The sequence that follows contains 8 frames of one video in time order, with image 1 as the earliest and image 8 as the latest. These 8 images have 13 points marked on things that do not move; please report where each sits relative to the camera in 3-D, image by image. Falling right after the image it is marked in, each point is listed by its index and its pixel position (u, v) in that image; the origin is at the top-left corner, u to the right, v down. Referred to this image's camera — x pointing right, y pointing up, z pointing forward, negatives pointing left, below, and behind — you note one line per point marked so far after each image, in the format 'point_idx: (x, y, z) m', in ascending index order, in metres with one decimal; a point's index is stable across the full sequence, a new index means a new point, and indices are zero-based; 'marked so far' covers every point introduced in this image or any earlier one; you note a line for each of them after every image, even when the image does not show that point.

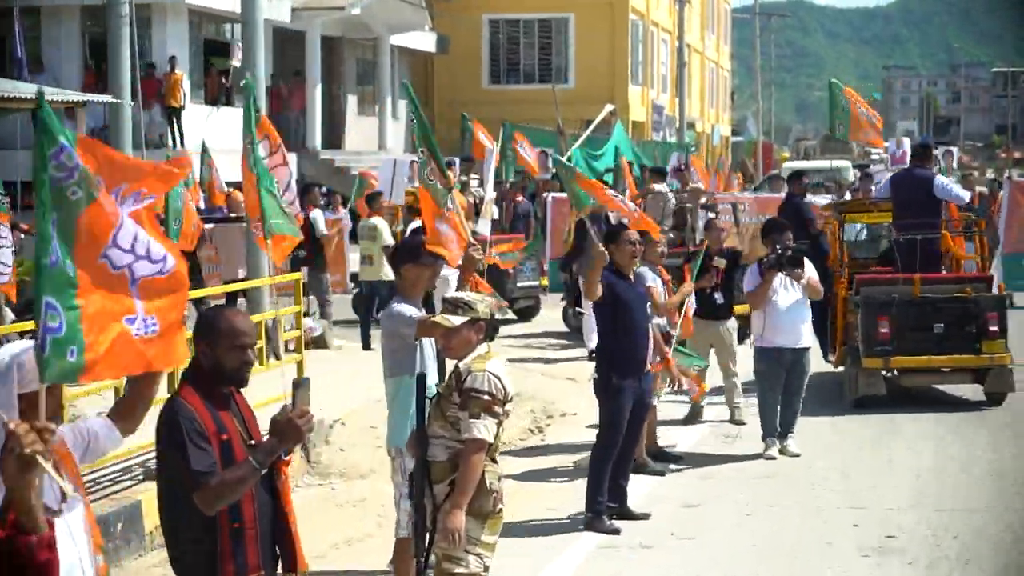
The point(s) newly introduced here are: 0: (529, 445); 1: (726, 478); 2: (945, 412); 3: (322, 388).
0: (+0.1, -1.3, +10.7) m
1: (+1.5, -1.3, +9.5) m
2: (+3.8, -1.0, +11.6) m
3: (-1.6, -0.8, +11.1) m
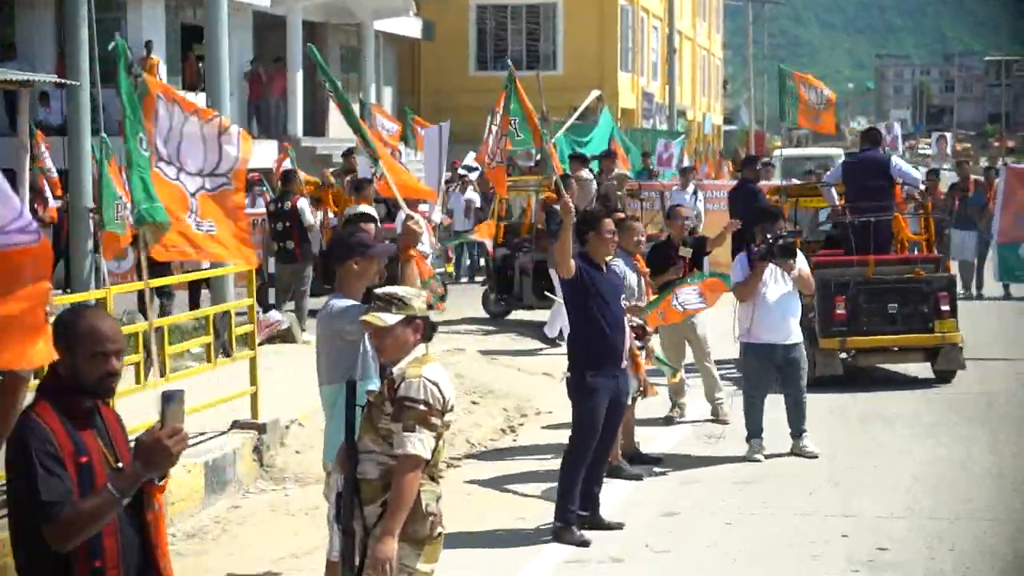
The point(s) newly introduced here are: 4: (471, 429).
0: (-0.1, -1.2, +10.2) m
1: (+1.3, -1.3, +8.9) m
2: (+3.5, -1.0, +11.1) m
3: (-1.8, -0.8, +10.5) m
4: (-0.3, -1.1, +10.3) m
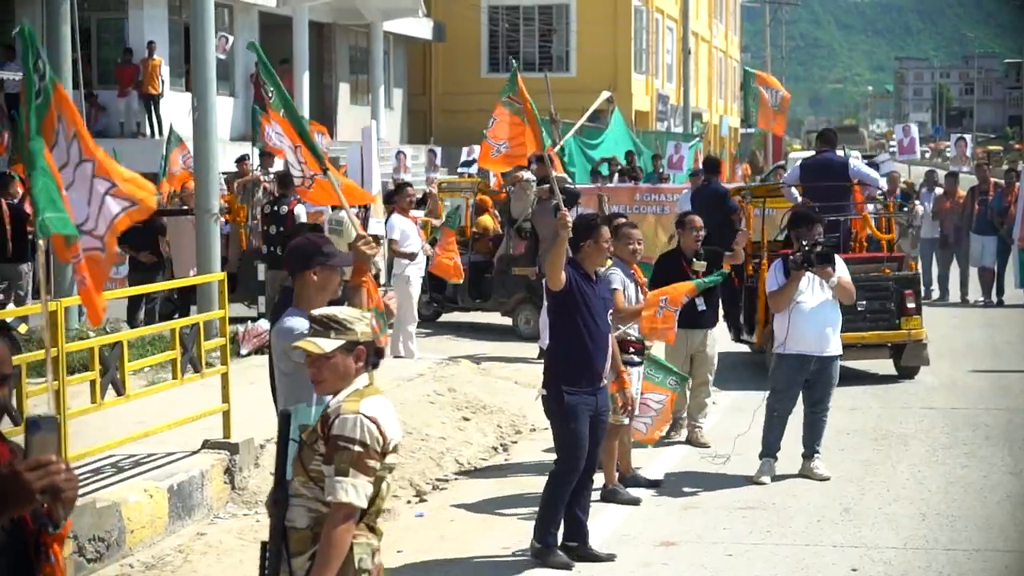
0: (-0.1, -1.3, +9.6) m
1: (+1.2, -1.4, +8.3) m
2: (+3.5, -1.1, +10.5) m
3: (-1.9, -0.8, +10.0) m
4: (-0.4, -1.2, +9.7) m
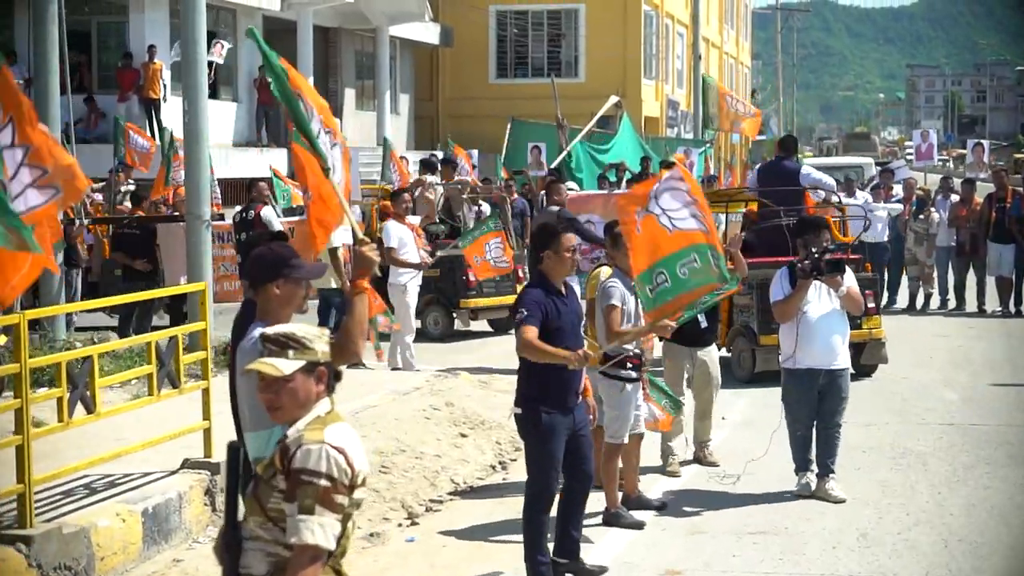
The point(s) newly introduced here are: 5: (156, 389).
0: (-0.2, -1.3, +9.1) m
1: (+1.2, -1.4, +7.9) m
2: (+3.5, -1.1, +10.0) m
3: (-1.9, -0.9, +9.5) m
4: (-0.4, -1.2, +9.3) m
5: (-2.0, -0.6, +7.6) m
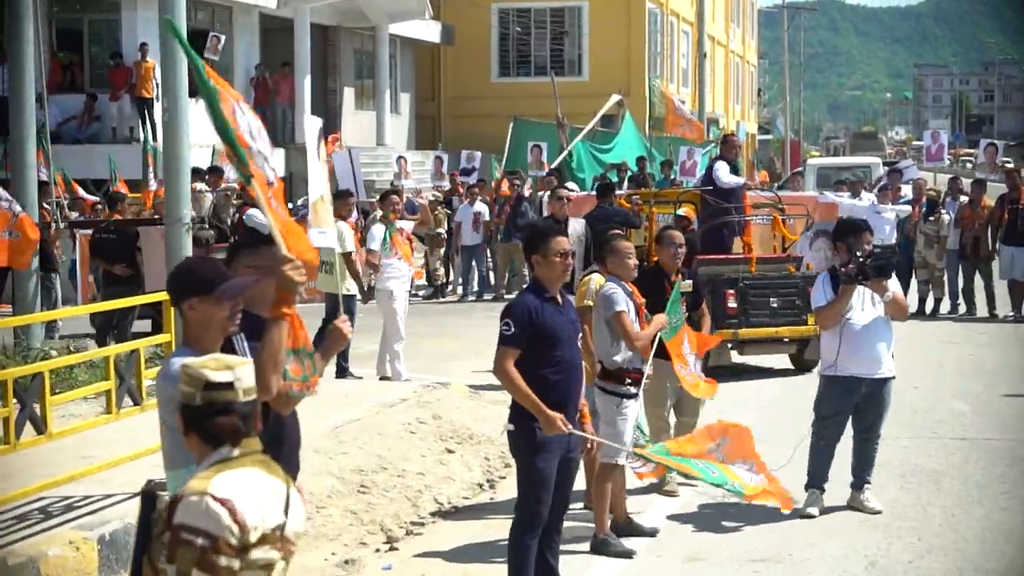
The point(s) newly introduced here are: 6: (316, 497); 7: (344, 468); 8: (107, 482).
0: (-0.2, -1.4, +8.7) m
1: (+1.1, -1.5, +7.4) m
2: (+3.4, -1.2, +9.5) m
3: (-2.0, -1.0, +9.1) m
4: (-0.5, -1.3, +8.8) m
5: (-2.1, -0.6, +7.1) m
6: (-1.2, -1.3, +8.1) m
7: (-1.1, -1.1, +8.6) m
8: (-2.3, -1.1, +7.7) m
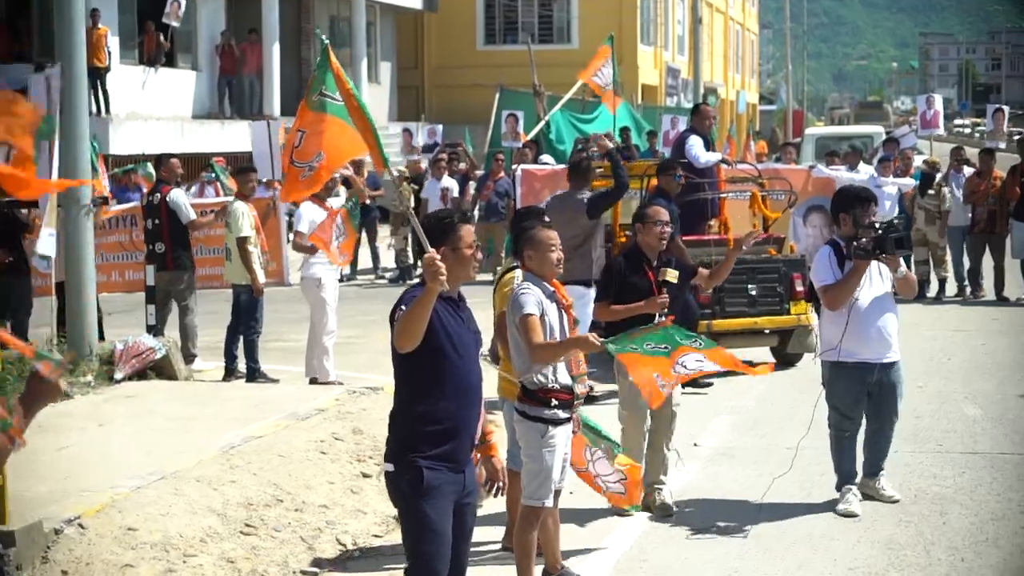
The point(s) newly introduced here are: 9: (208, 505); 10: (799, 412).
0: (-0.7, -1.4, +7.2) m
1: (+0.7, -1.5, +5.9) m
2: (+3.0, -1.1, +8.0) m
3: (-2.4, -0.9, +7.6) m
4: (-0.9, -1.3, +7.3) m
5: (-2.5, -0.6, +5.7) m
6: (-1.6, -1.2, +6.6) m
7: (-1.5, -1.1, +7.1) m
8: (-2.7, -1.1, +6.2) m
9: (-1.6, -1.1, +7.0) m
10: (+2.1, -0.9, +10.1) m
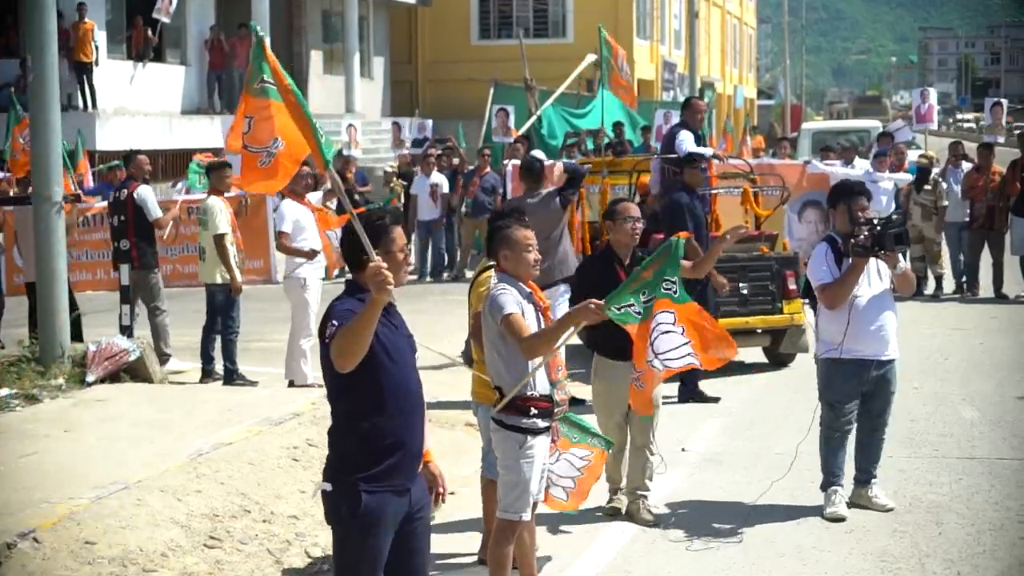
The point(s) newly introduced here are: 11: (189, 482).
0: (-0.8, -1.4, +6.9) m
1: (+0.6, -1.5, +5.6) m
2: (+2.9, -1.1, +7.7) m
3: (-2.5, -1.0, +7.3) m
4: (-1.0, -1.3, +7.1) m
5: (-2.7, -0.7, +5.4) m
6: (-1.7, -1.3, +6.3) m
7: (-1.6, -1.1, +6.8) m
8: (-2.9, -1.1, +5.9) m
9: (-1.7, -1.1, +6.7) m
10: (+2.0, -0.9, +9.8) m
11: (-1.7, -1.0, +7.1) m
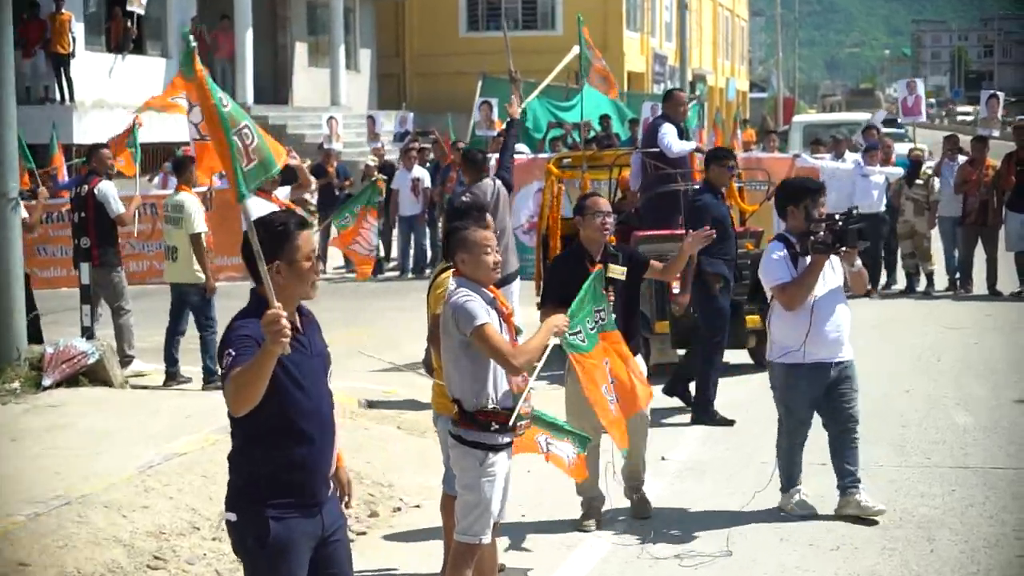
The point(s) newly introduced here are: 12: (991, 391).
0: (-0.9, -1.4, +6.5) m
1: (+0.4, -1.5, +5.2) m
2: (+2.7, -1.1, +7.3) m
3: (-2.7, -1.0, +6.9) m
4: (-1.2, -1.3, +6.6) m
5: (-2.8, -0.7, +5.0) m
6: (-1.9, -1.3, +5.9) m
7: (-1.8, -1.1, +6.4) m
8: (-3.0, -1.2, +5.5) m
9: (-1.9, -1.2, +6.3) m
10: (+1.8, -0.9, +9.4) m
11: (-1.9, -1.0, +6.7) m
12: (+3.6, -0.8, +10.0) m
